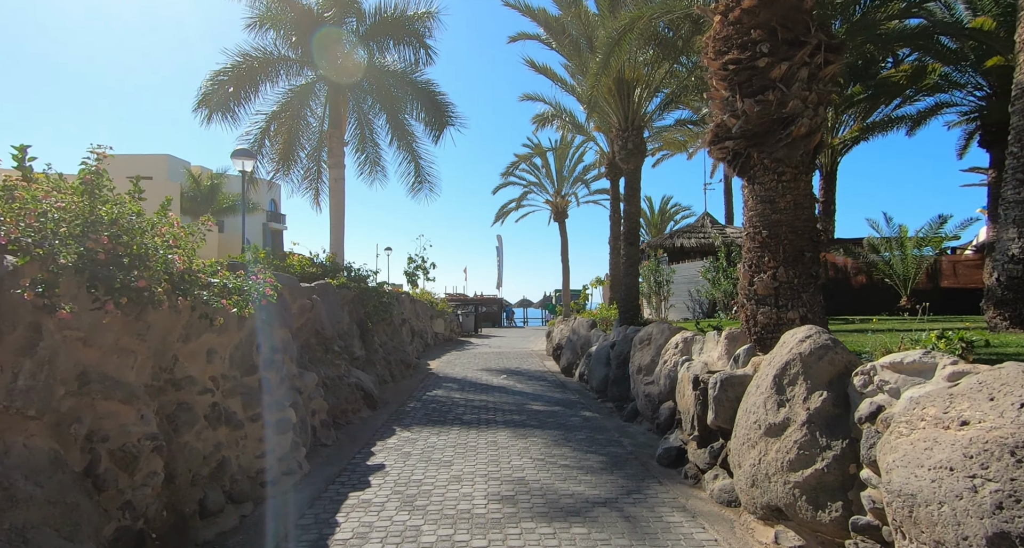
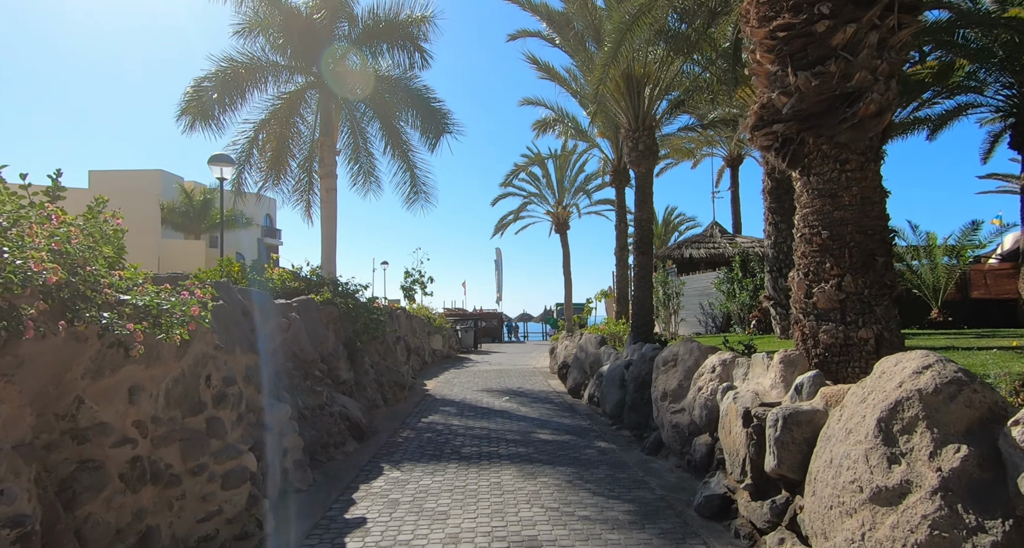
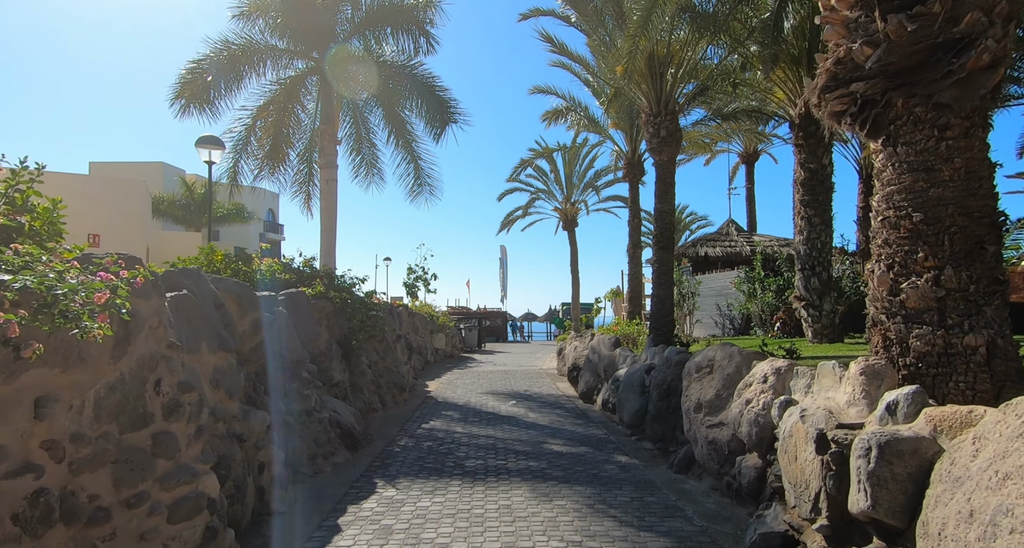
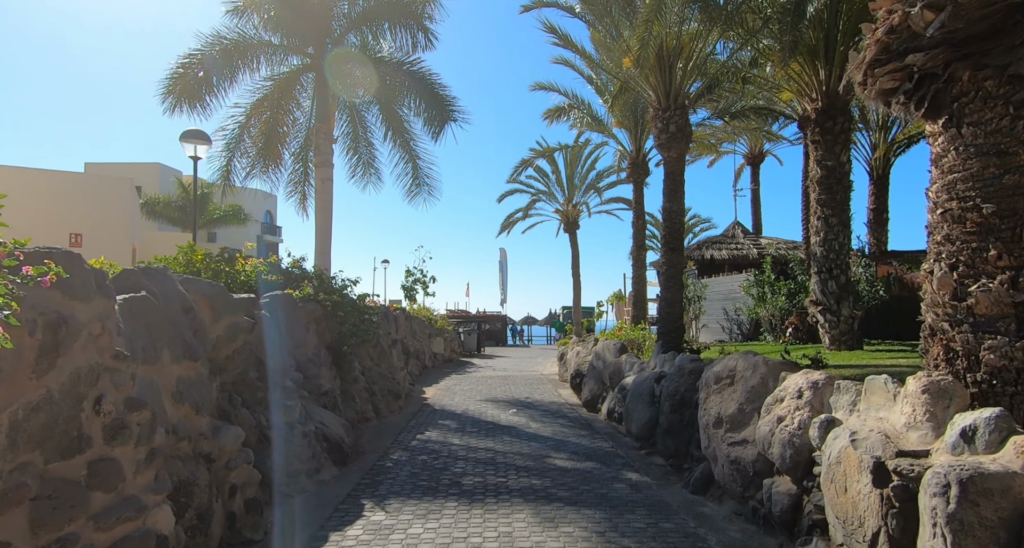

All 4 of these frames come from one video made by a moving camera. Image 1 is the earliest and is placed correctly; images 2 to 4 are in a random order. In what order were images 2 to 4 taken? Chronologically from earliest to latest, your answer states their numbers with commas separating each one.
2, 3, 4
